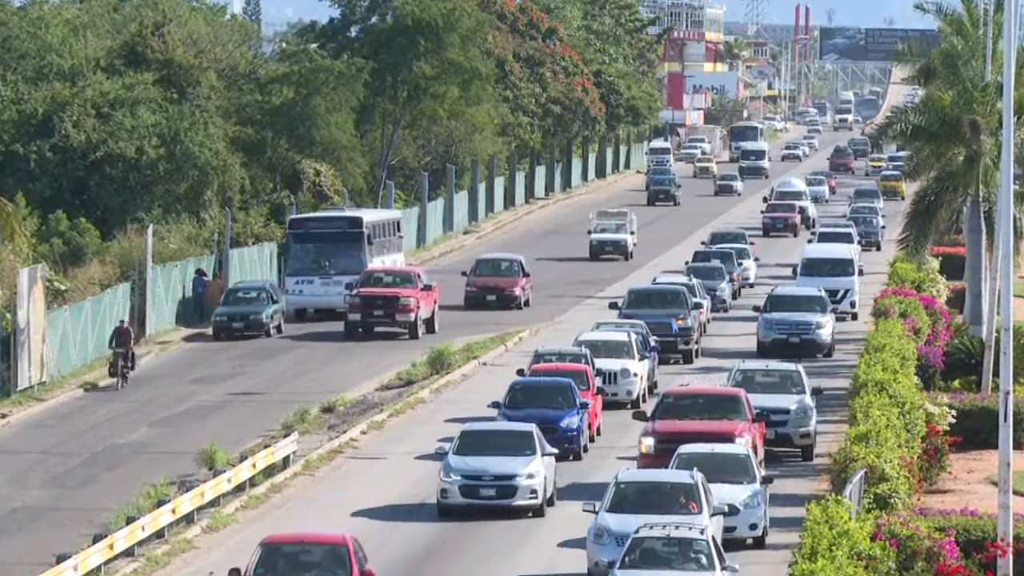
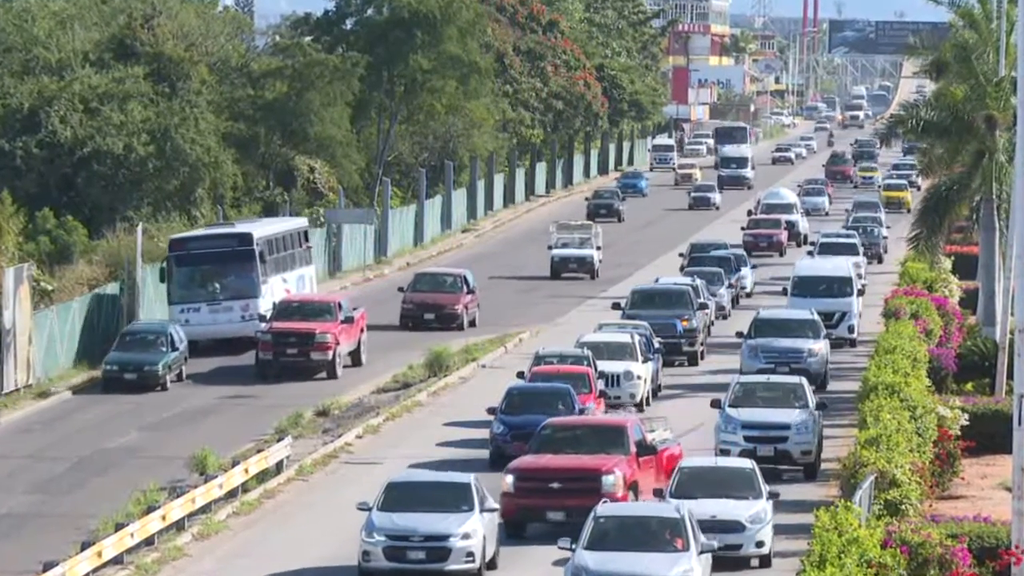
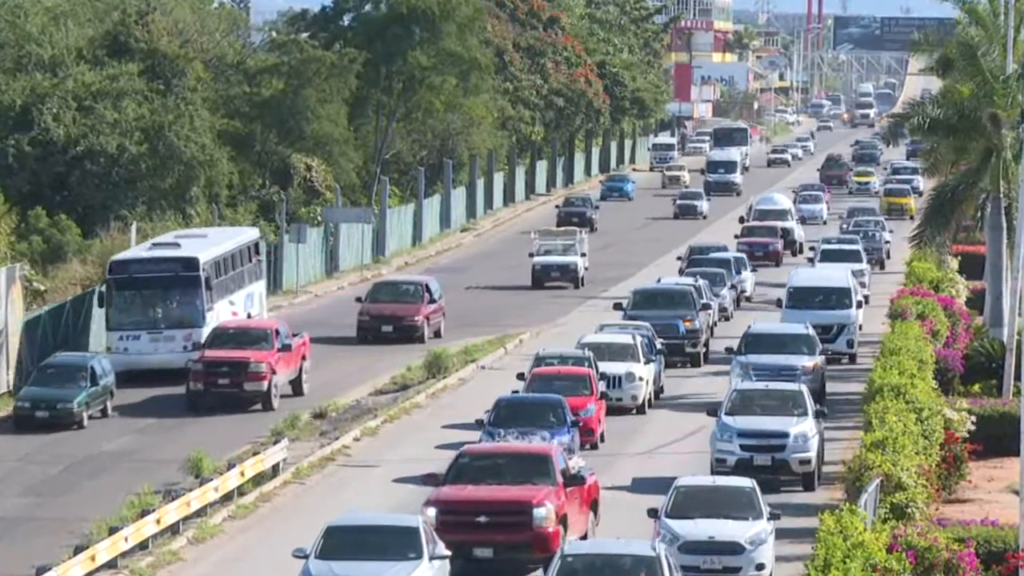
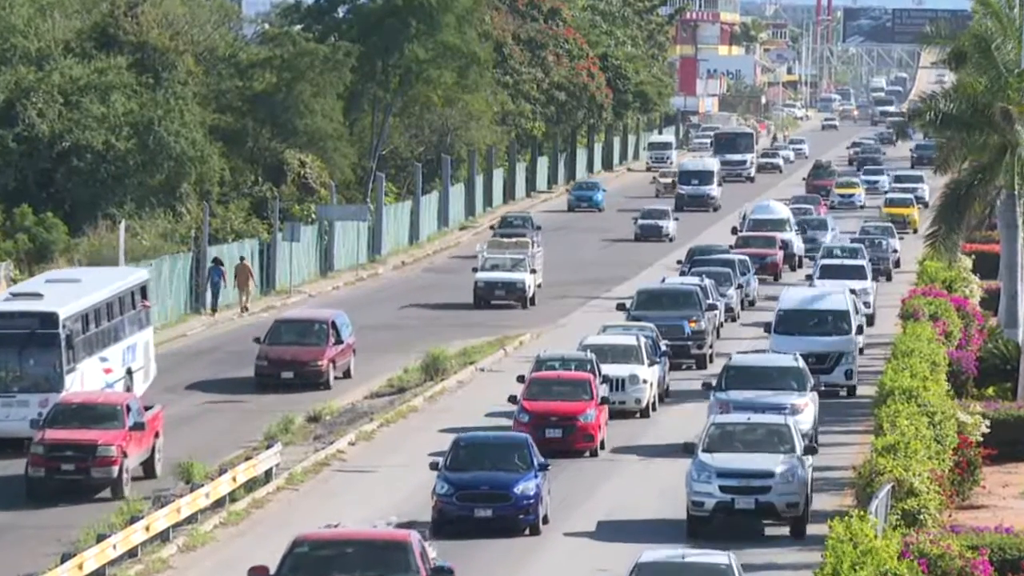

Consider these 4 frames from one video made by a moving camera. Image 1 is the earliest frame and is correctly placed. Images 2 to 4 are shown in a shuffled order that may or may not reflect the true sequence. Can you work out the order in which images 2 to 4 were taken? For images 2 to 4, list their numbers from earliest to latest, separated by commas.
2, 3, 4
